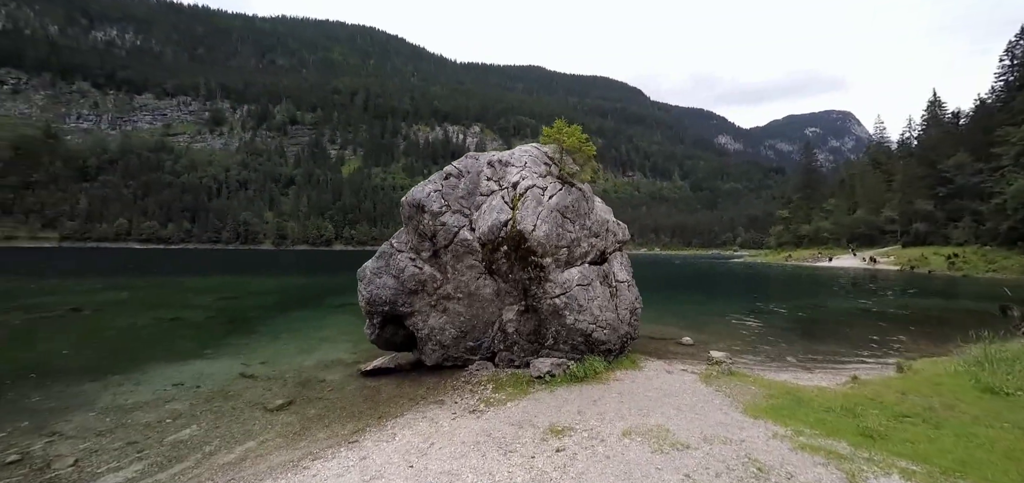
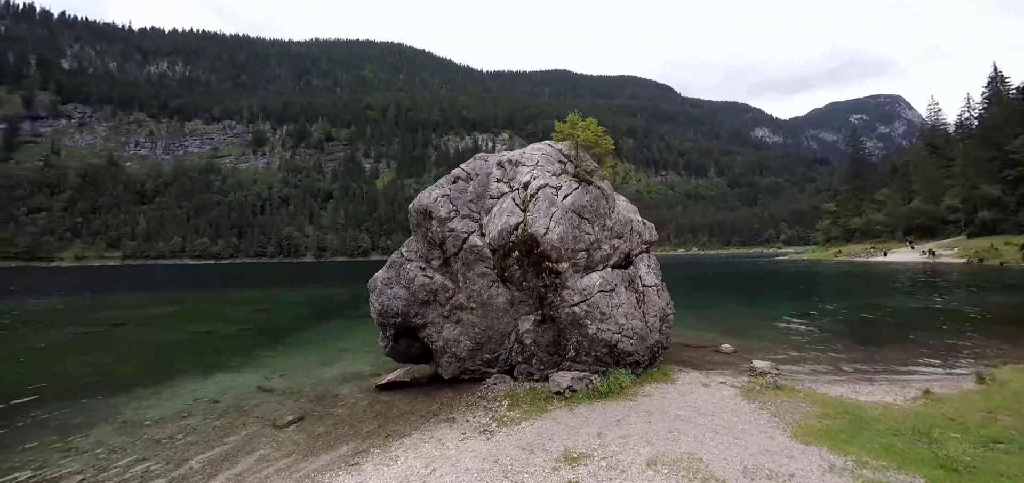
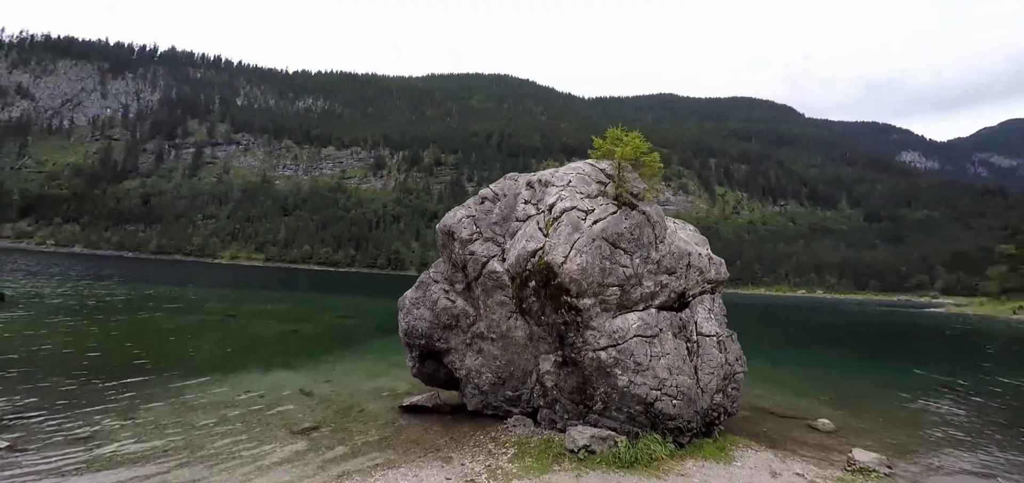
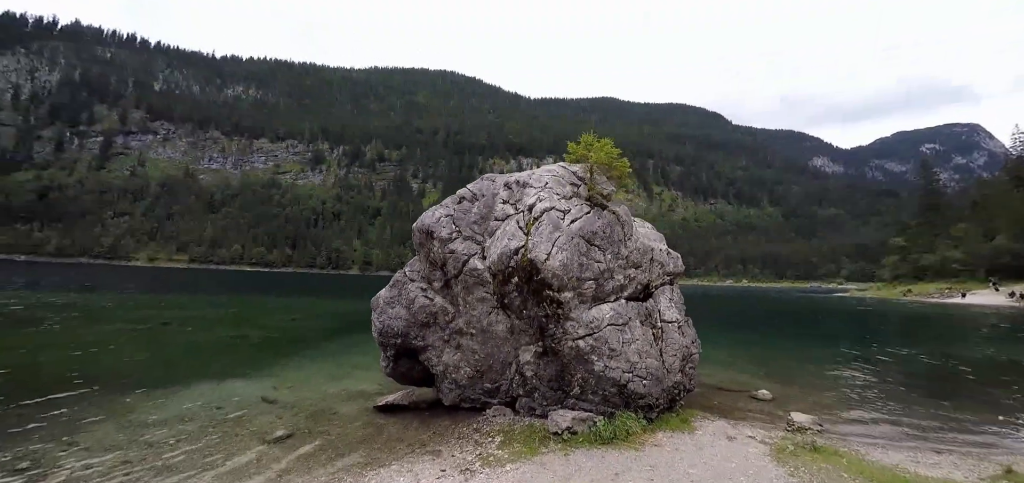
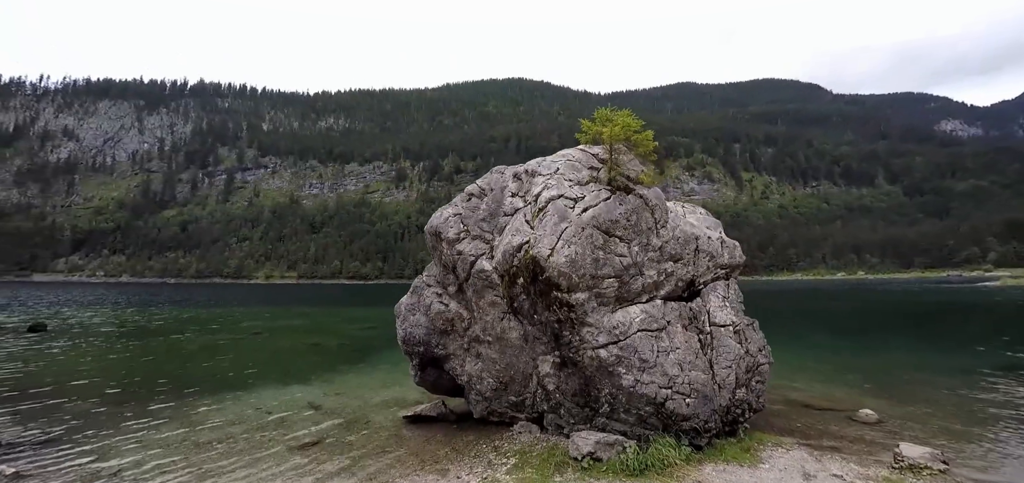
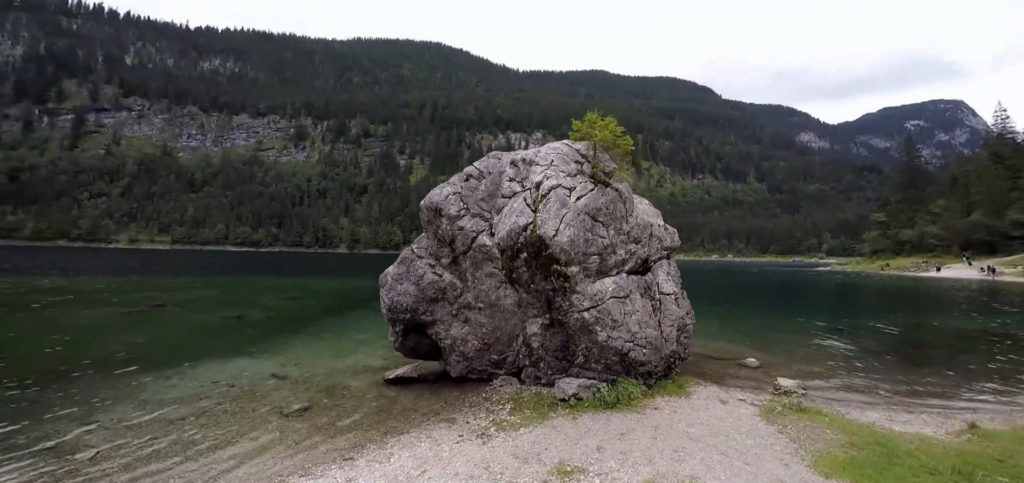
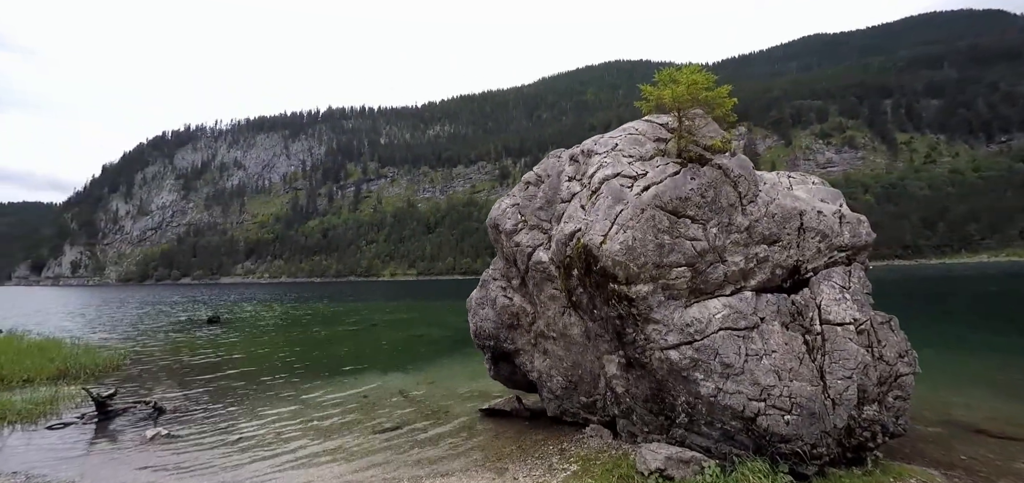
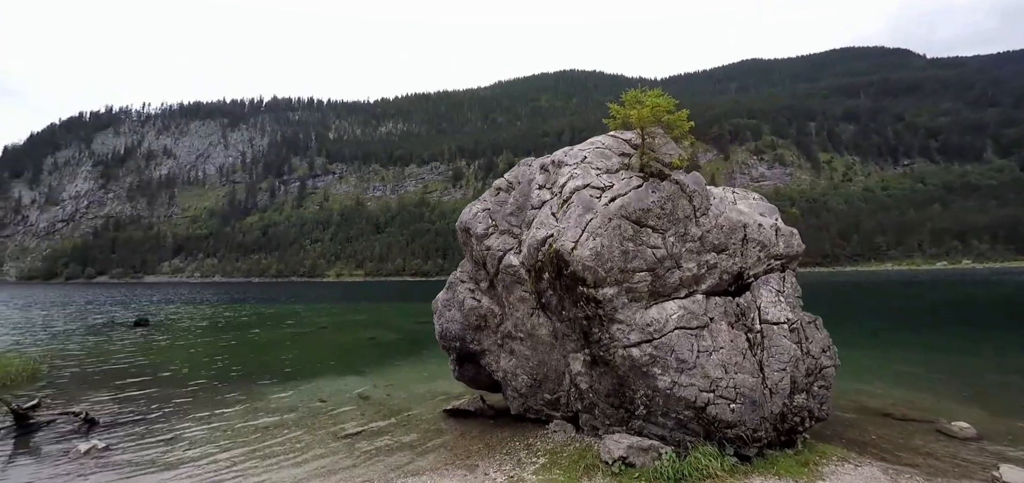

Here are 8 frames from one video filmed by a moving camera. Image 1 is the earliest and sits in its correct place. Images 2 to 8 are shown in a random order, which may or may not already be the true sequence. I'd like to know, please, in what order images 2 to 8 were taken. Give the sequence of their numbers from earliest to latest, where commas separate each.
2, 6, 4, 3, 5, 8, 7
